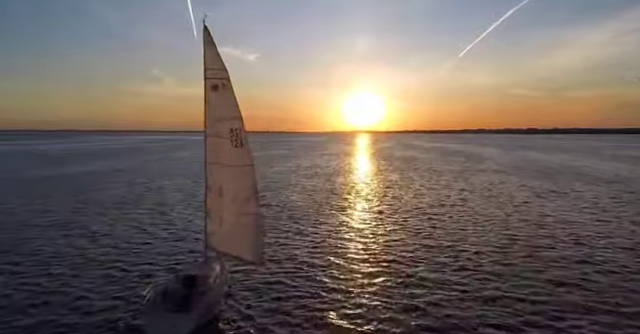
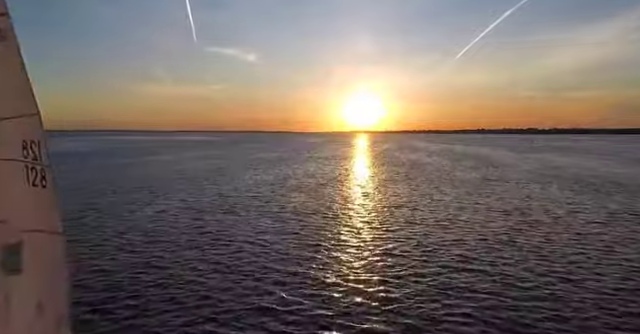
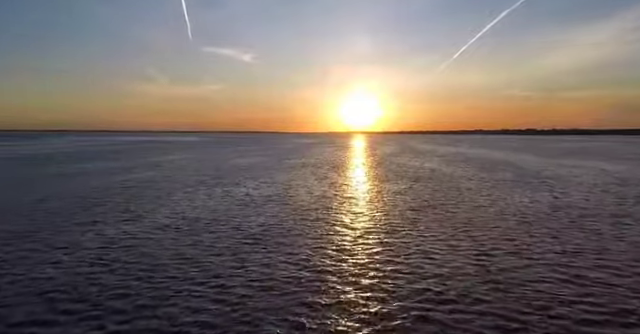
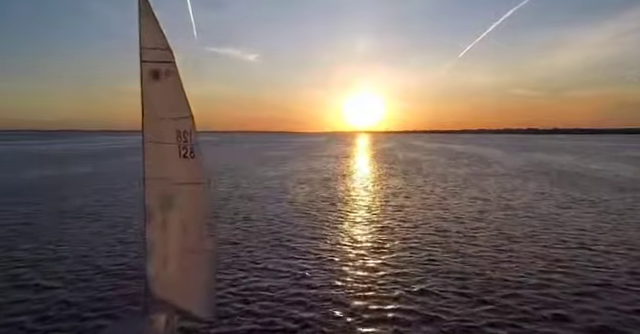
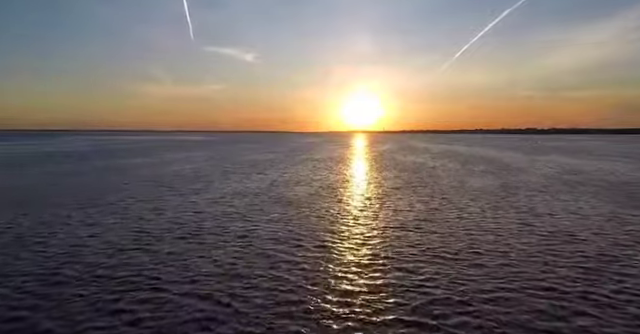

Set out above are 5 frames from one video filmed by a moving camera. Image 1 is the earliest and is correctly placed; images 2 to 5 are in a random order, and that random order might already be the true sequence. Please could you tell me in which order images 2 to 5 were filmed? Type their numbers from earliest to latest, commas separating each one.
4, 2, 5, 3
